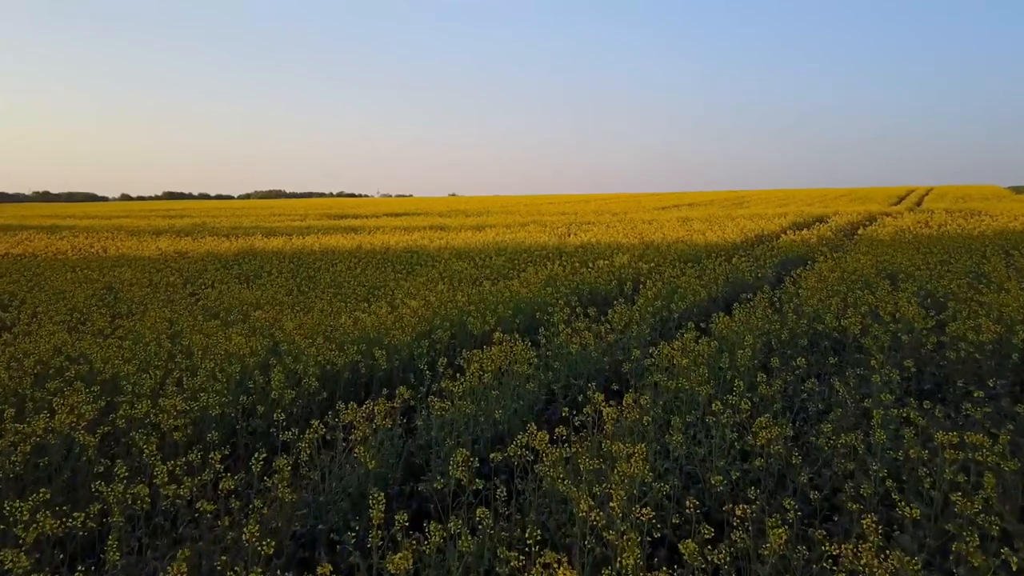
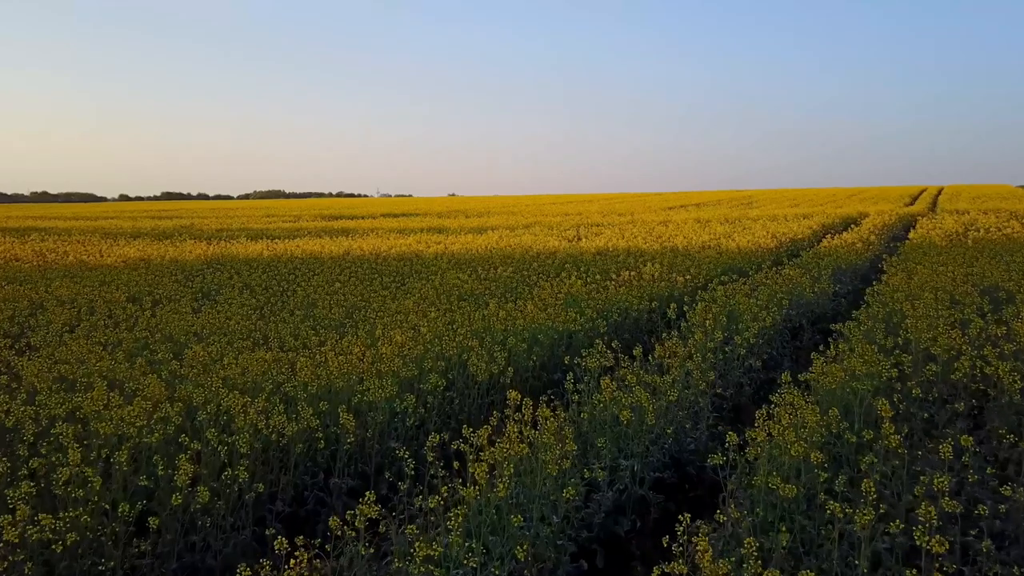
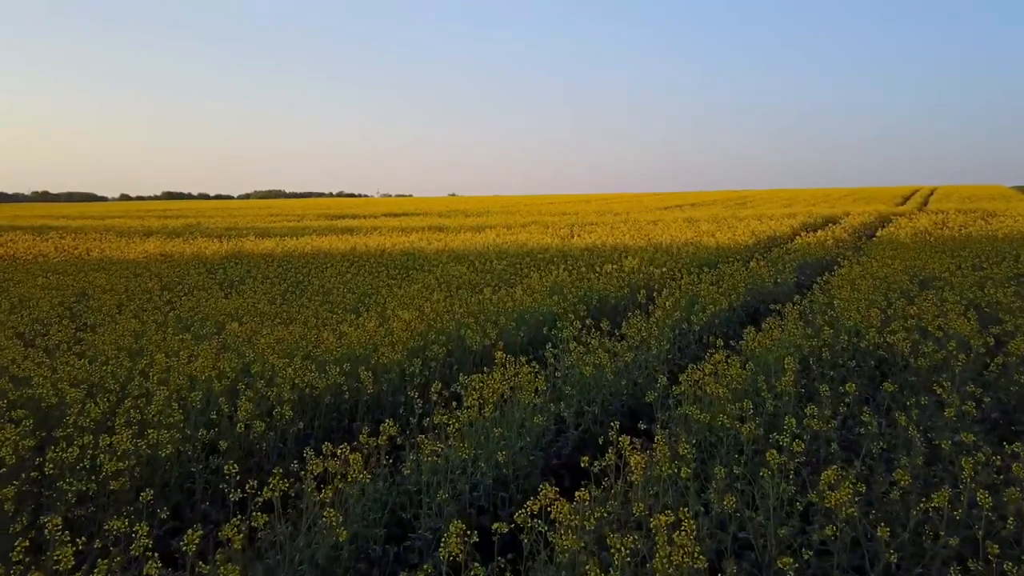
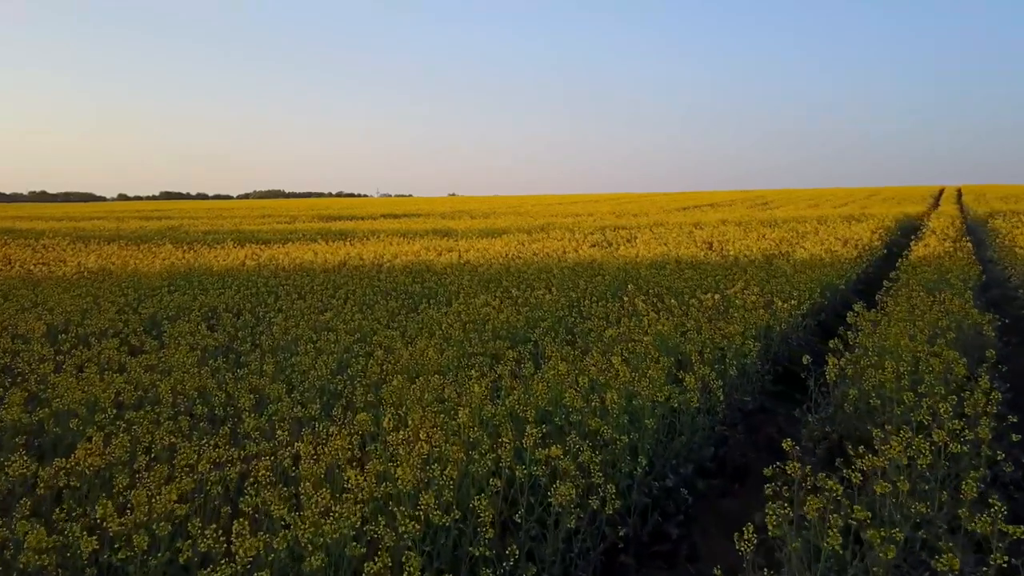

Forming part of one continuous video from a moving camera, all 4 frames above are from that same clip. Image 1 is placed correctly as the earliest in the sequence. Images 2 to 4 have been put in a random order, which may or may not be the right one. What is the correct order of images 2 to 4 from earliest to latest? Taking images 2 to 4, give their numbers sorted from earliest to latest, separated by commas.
3, 2, 4
